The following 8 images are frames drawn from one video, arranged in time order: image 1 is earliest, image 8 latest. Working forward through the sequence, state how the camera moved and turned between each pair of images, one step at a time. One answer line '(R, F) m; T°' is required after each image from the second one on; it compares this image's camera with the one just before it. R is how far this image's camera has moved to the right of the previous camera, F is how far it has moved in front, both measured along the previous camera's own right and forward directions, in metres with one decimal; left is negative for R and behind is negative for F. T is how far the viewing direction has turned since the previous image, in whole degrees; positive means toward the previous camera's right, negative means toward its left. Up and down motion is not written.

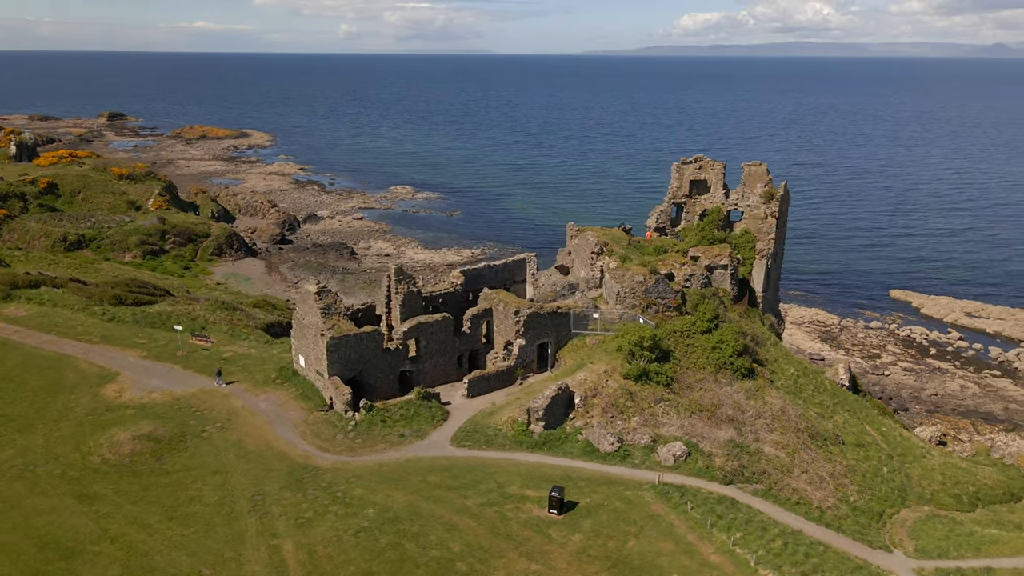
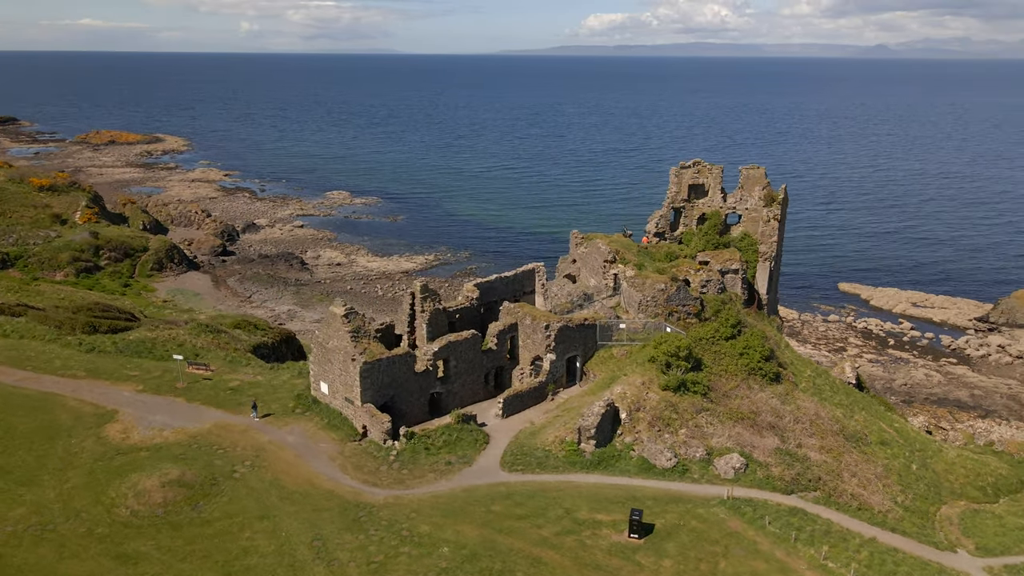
(-4.6, +1.3) m; +6°
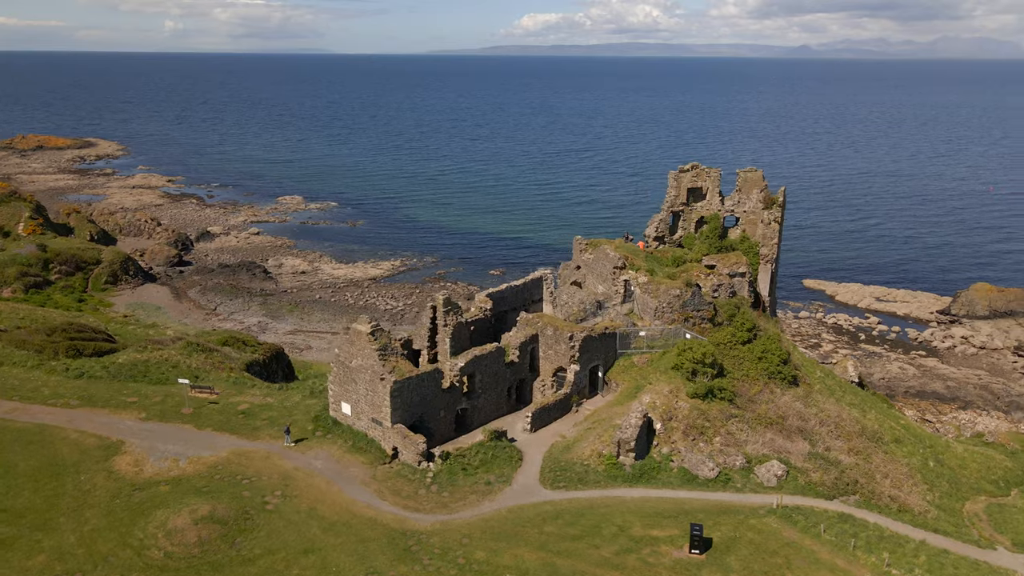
(-3.3, +0.9) m; +5°
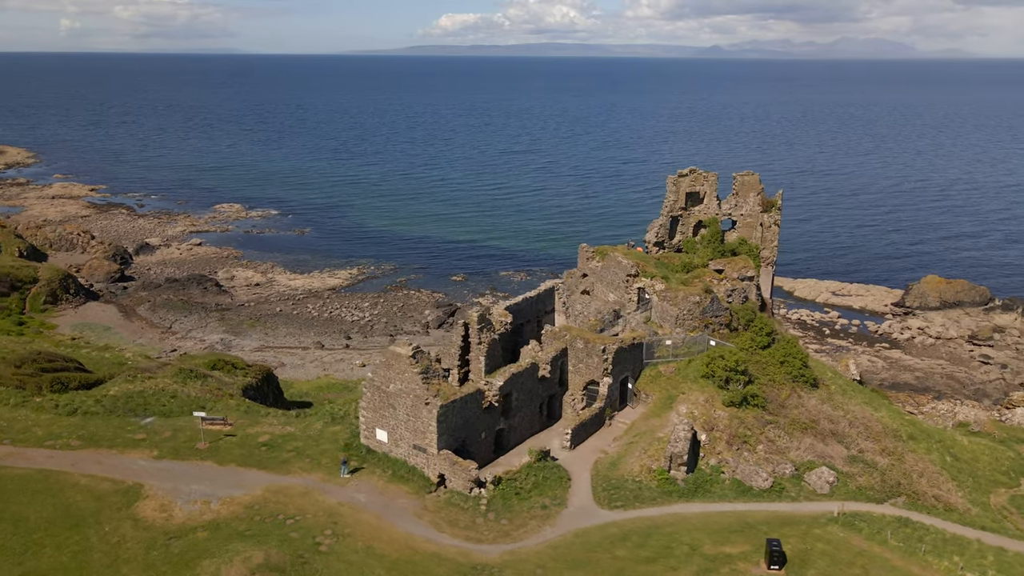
(-4.1, +1.1) m; +6°
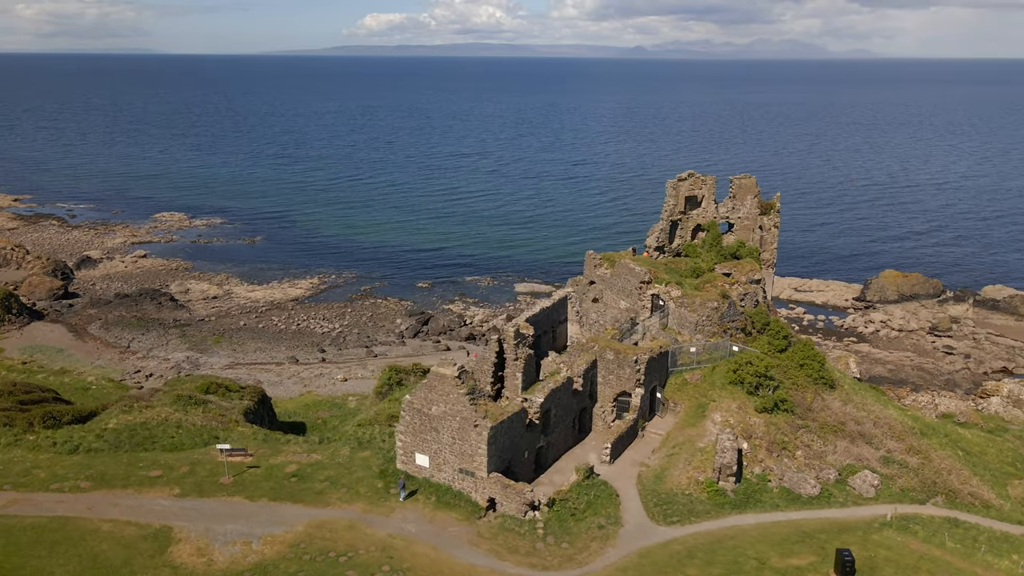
(-3.7, +1.0) m; +5°
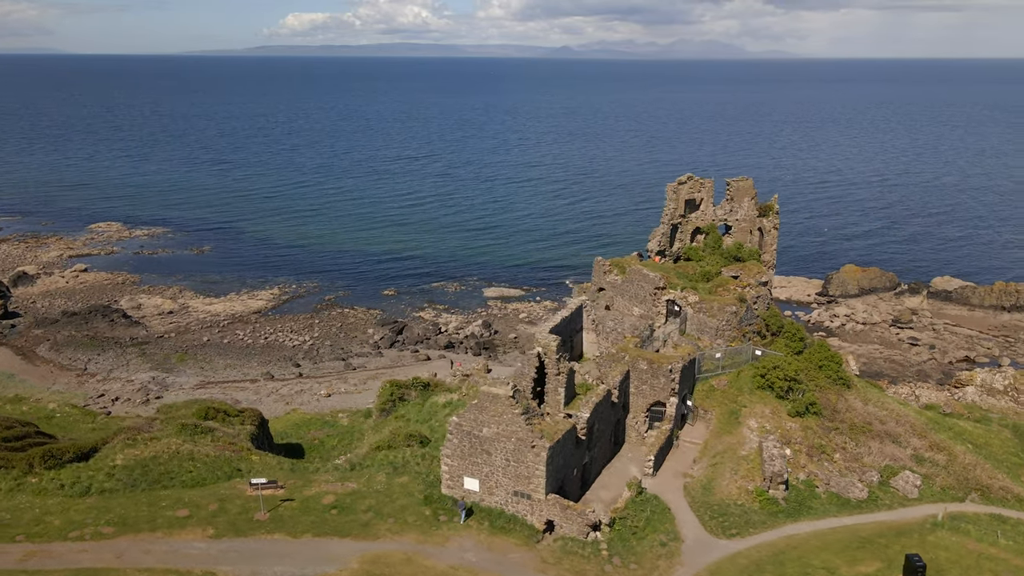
(-3.7, +1.1) m; +5°
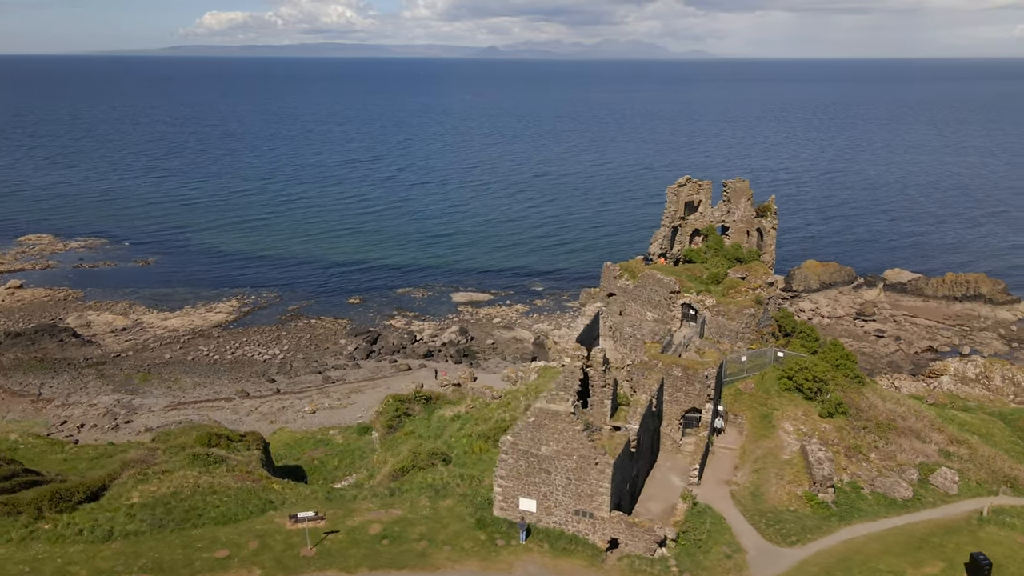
(-3.7, +1.1) m; +5°
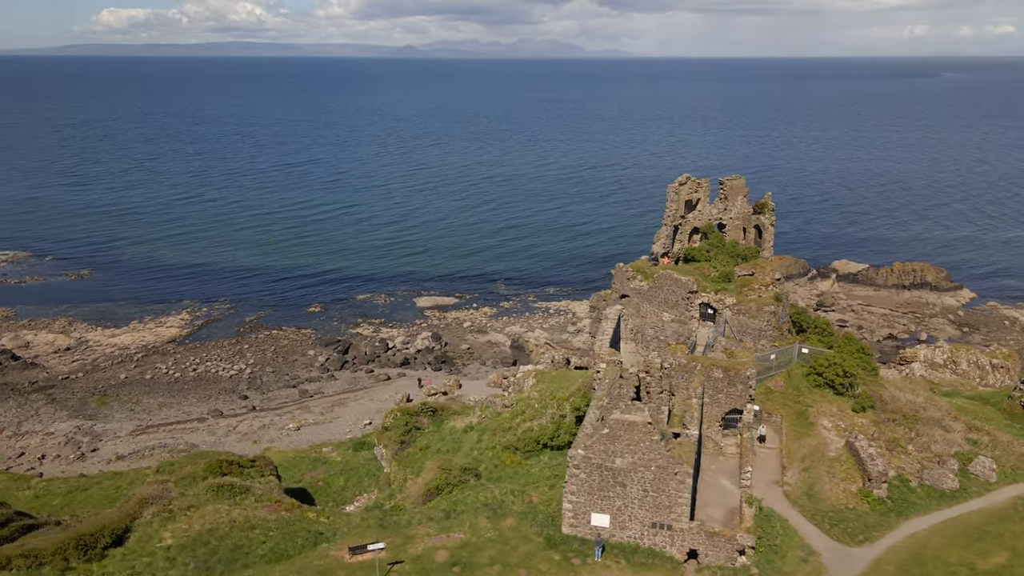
(-4.2, +1.3) m; +6°
